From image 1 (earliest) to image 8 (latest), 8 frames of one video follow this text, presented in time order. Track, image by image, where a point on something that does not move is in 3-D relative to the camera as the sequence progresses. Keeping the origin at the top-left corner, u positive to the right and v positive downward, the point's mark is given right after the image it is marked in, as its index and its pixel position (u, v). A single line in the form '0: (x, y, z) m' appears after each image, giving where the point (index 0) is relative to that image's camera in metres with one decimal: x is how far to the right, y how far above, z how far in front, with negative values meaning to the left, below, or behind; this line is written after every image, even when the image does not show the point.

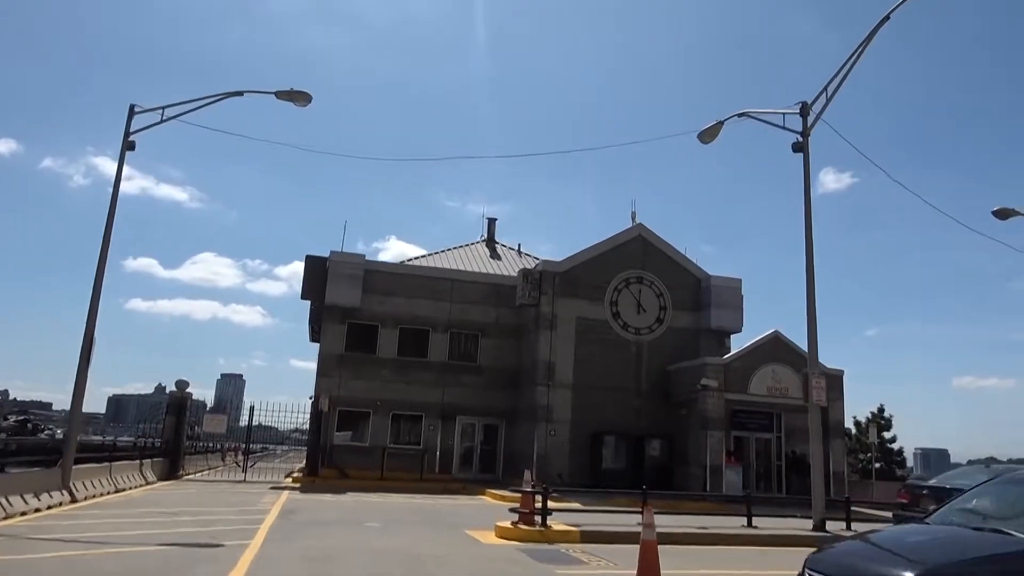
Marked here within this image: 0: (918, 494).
0: (+7.0, -3.5, +14.0) m
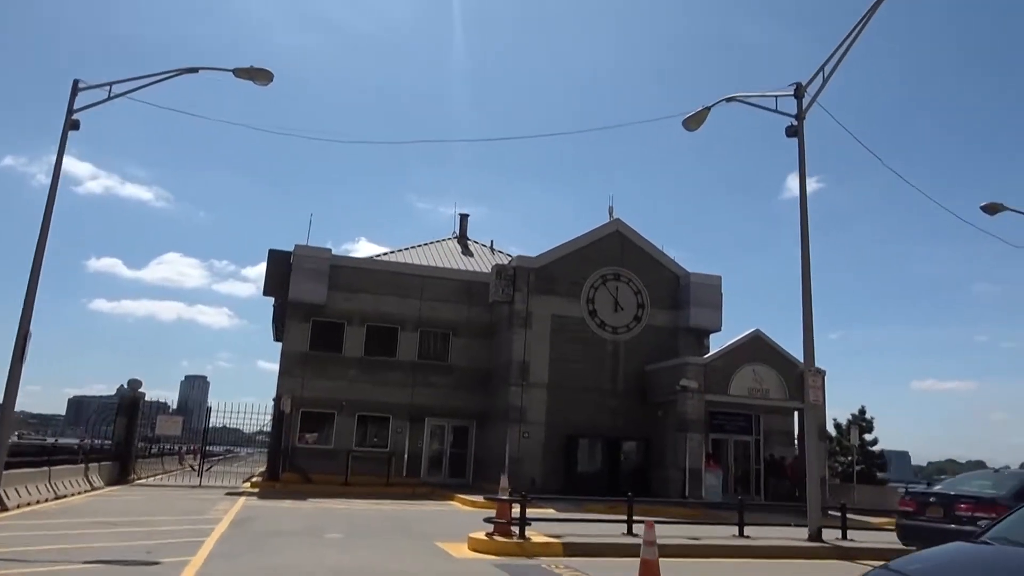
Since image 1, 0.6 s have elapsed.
0: (+6.5, -3.4, +13.1) m
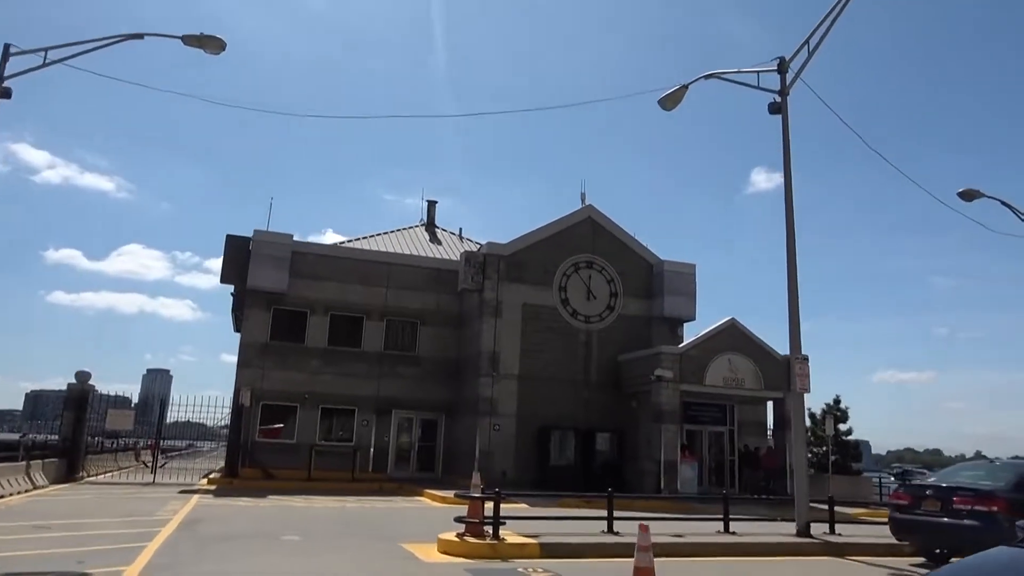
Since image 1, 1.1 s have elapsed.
0: (+6.1, -3.1, +12.4) m
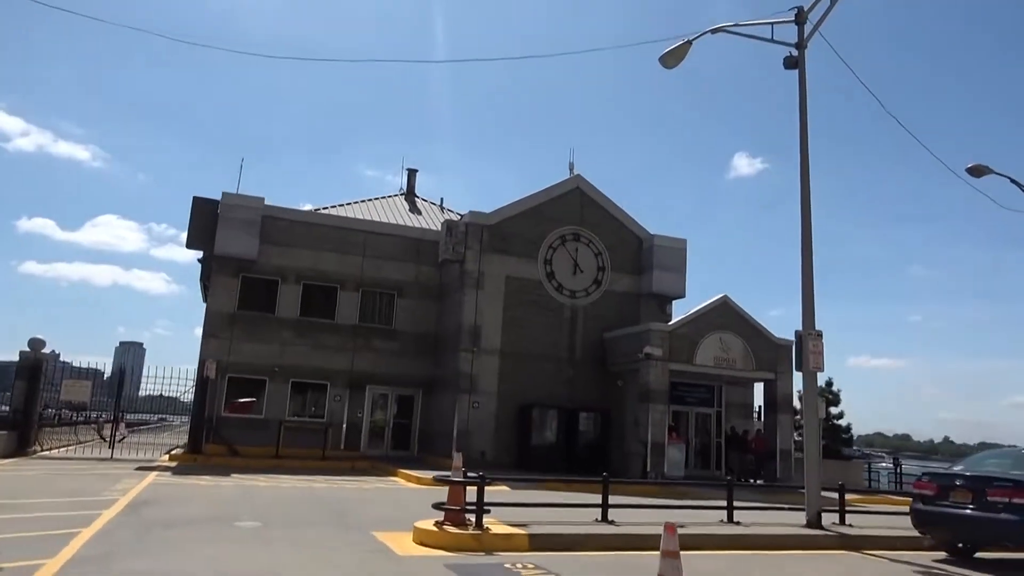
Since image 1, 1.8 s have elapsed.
0: (+5.9, -2.7, +11.3) m
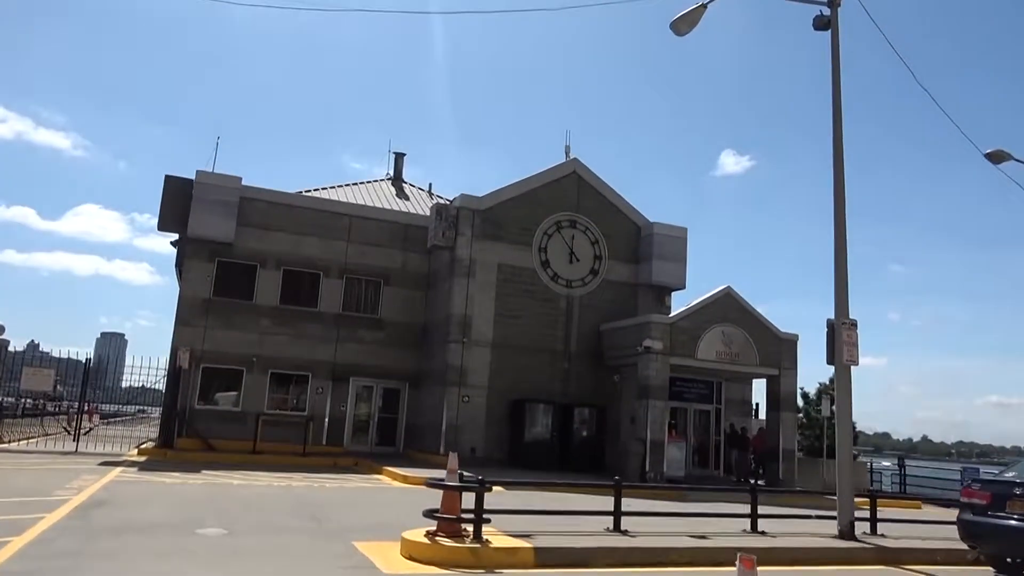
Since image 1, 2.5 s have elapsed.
0: (+5.9, -2.5, +10.0) m
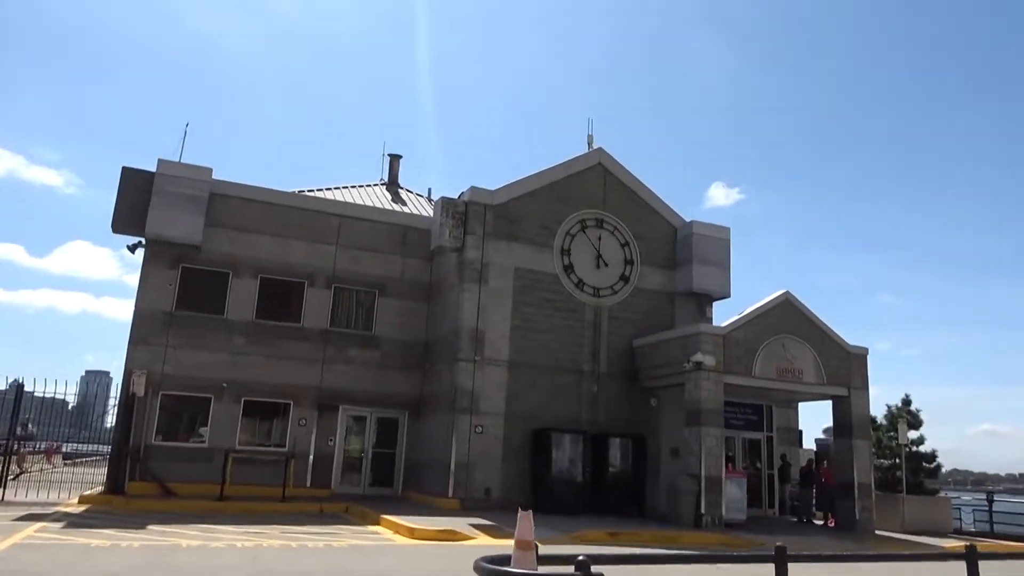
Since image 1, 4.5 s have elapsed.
0: (+6.6, -2.0, +6.0) m
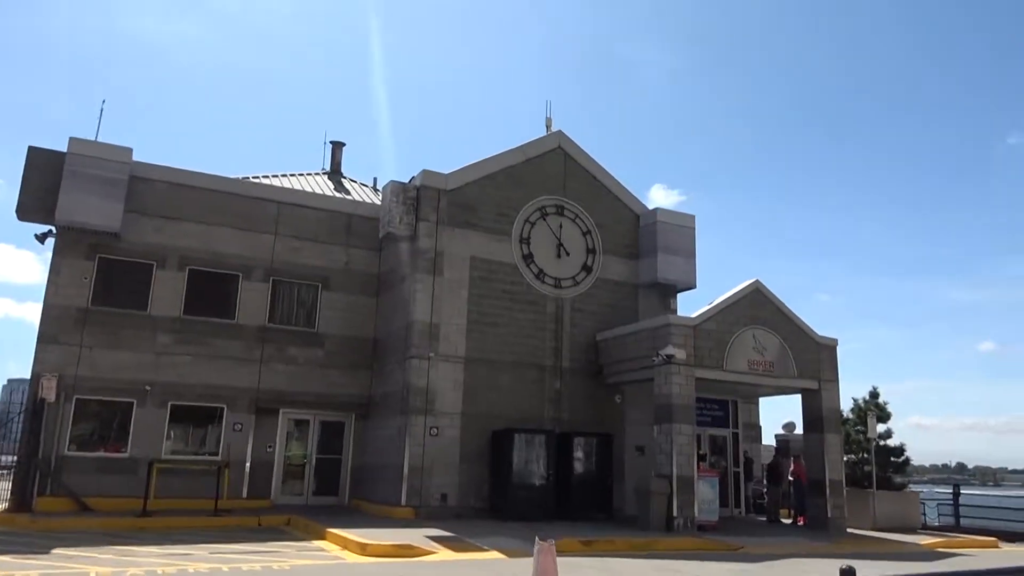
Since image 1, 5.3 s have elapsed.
0: (+6.6, -1.7, +5.0) m
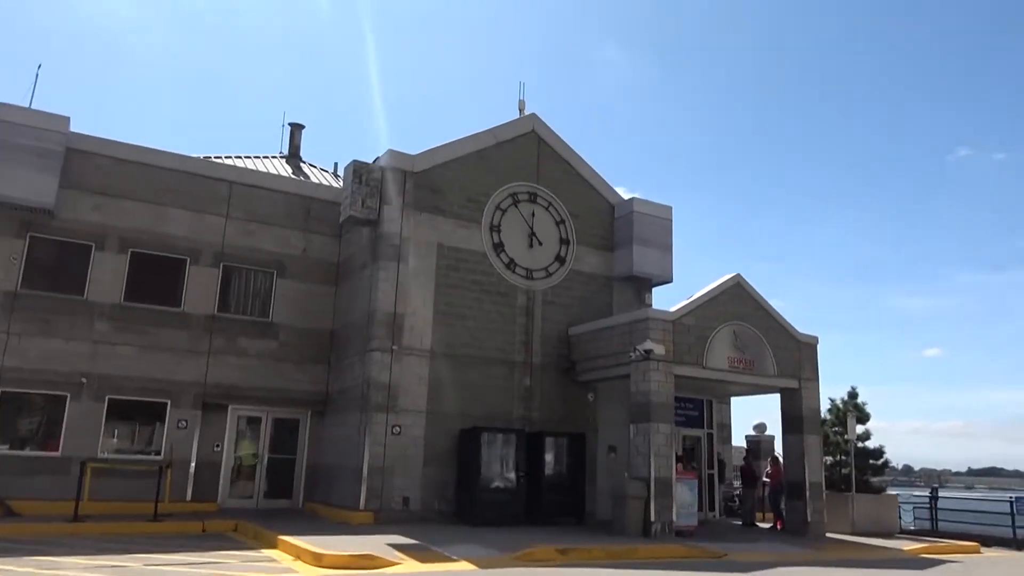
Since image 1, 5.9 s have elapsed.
0: (+6.7, -1.6, +4.1) m
